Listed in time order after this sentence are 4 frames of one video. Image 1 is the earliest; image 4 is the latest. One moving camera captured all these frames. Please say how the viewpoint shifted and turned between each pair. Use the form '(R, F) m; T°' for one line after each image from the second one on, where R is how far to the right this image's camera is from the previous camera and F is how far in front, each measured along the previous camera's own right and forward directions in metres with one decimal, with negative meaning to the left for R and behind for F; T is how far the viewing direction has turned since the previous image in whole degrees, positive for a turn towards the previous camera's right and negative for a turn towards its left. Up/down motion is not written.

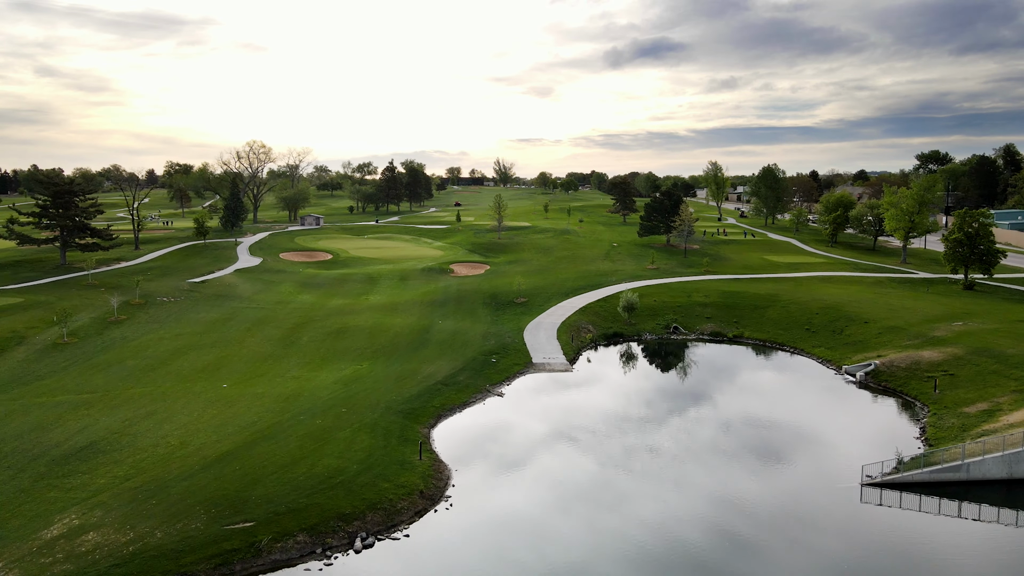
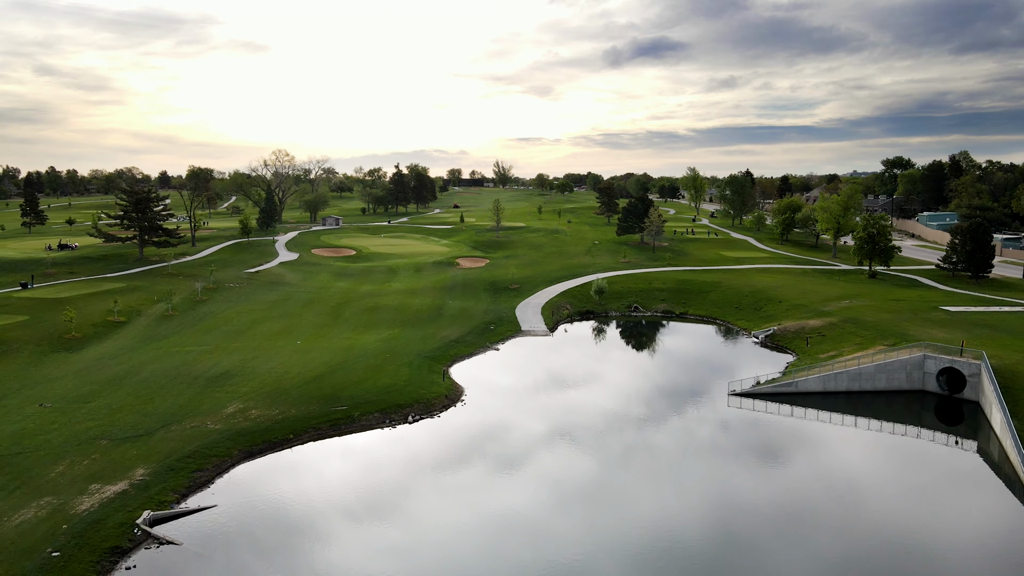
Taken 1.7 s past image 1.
(+0.5, -14.1) m; 0°
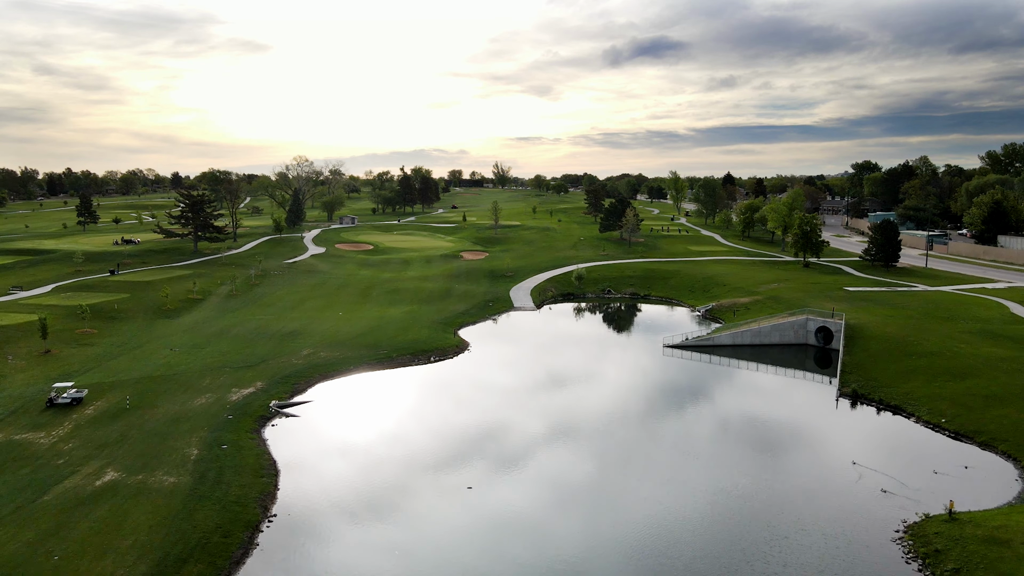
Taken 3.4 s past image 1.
(+0.5, -14.5) m; 0°
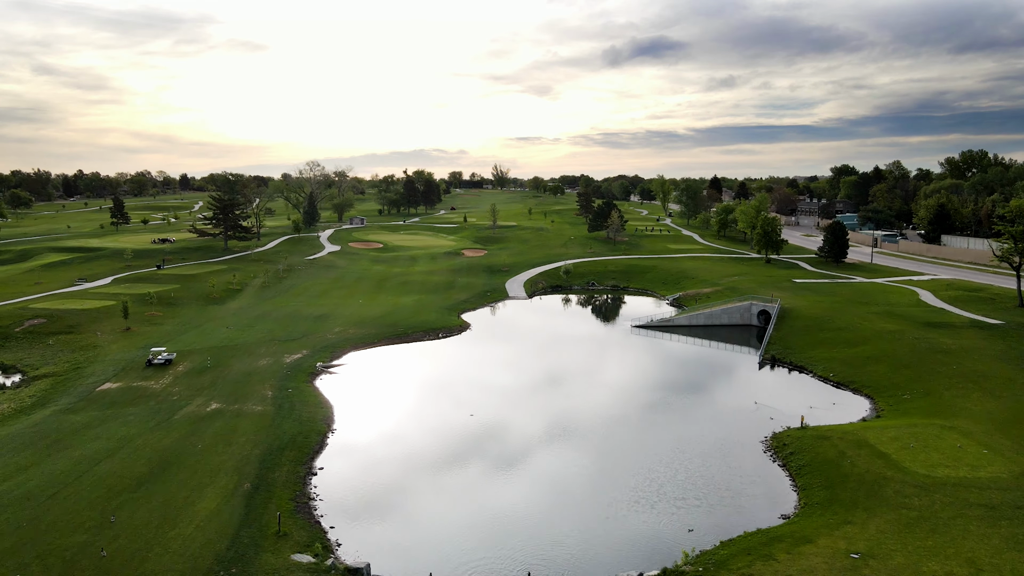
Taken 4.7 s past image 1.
(+0.6, -11.1) m; 0°
